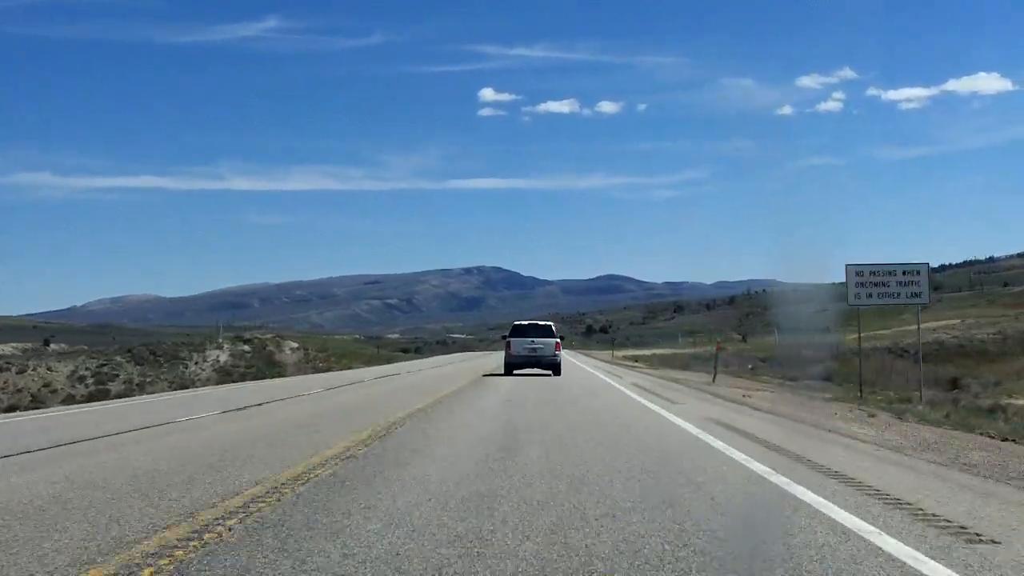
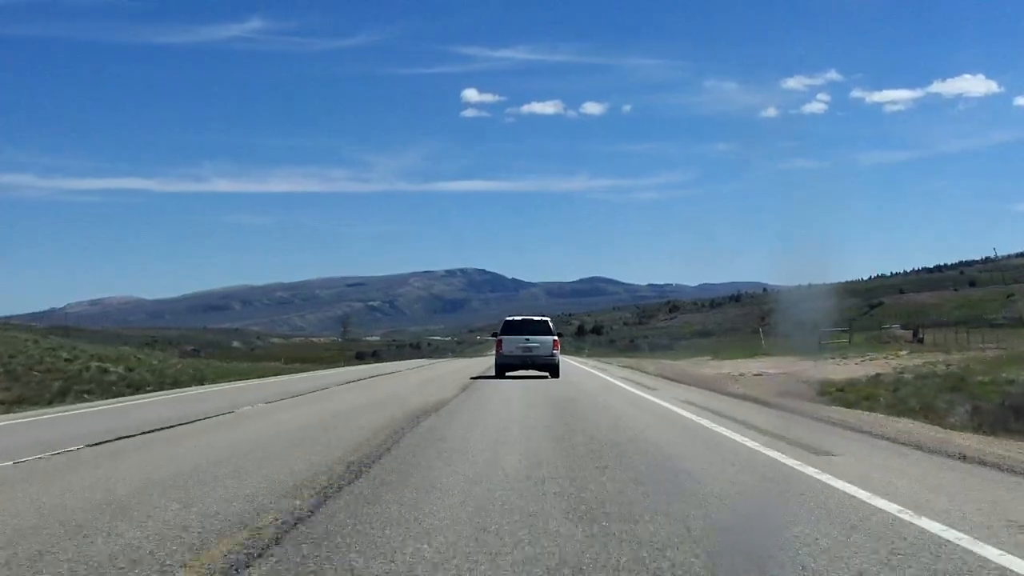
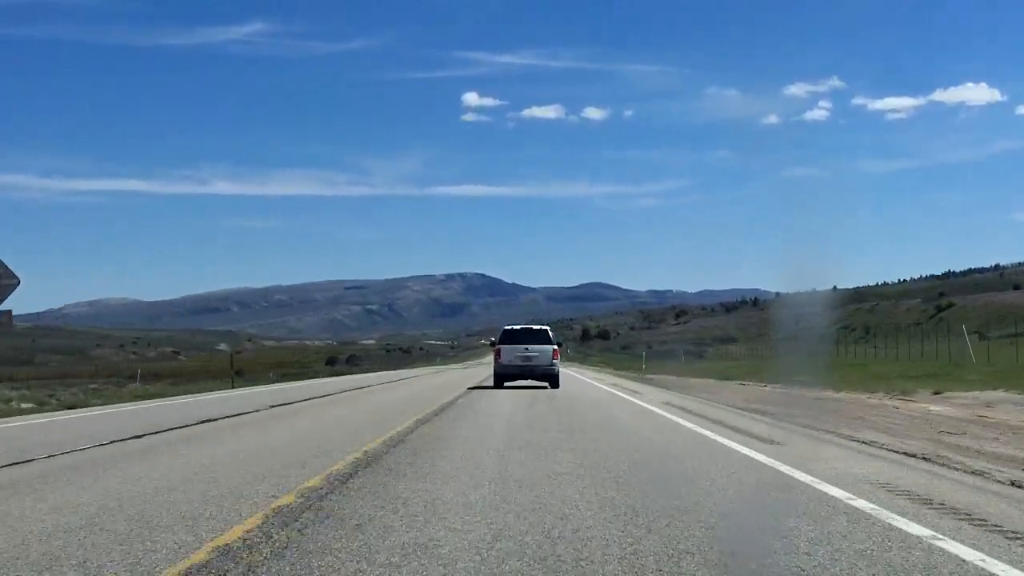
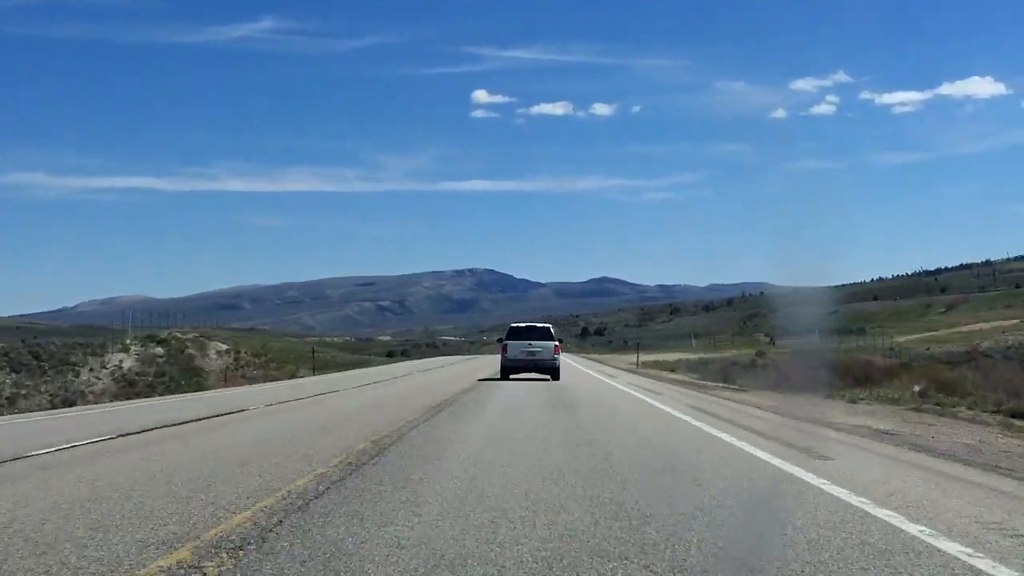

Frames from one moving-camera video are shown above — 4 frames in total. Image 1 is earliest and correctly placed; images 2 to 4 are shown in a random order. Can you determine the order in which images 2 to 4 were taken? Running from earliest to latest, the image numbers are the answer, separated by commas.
4, 2, 3
